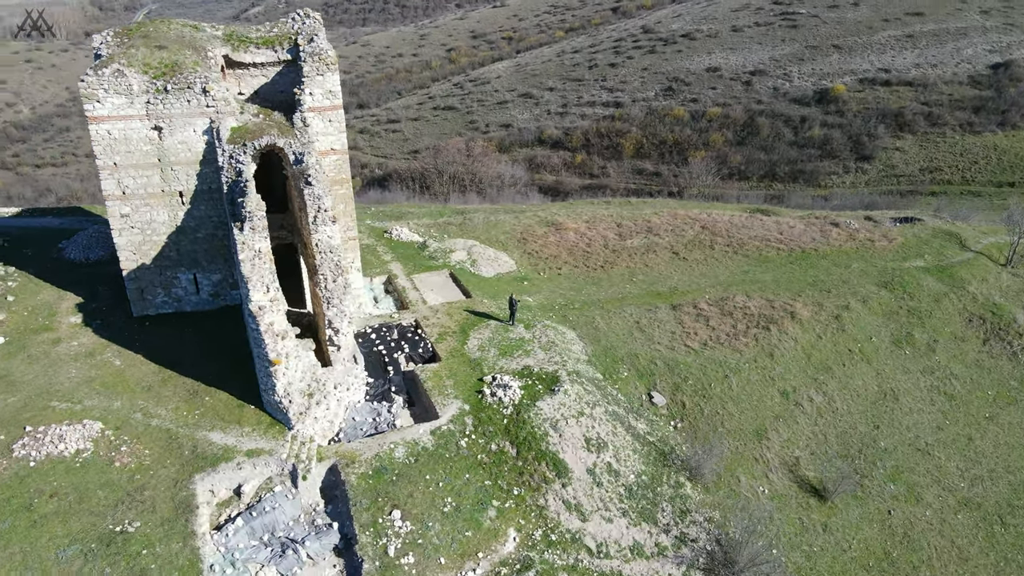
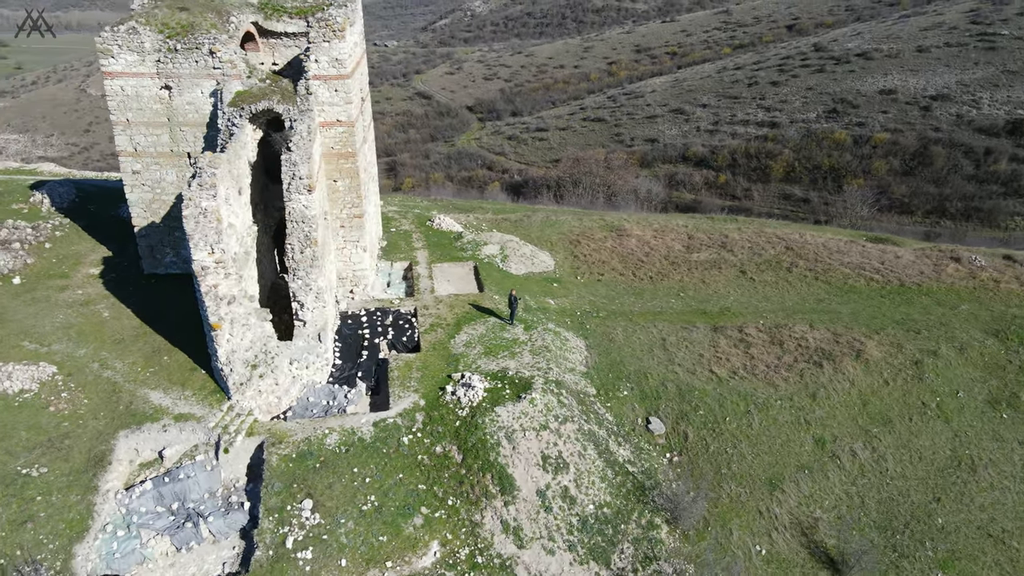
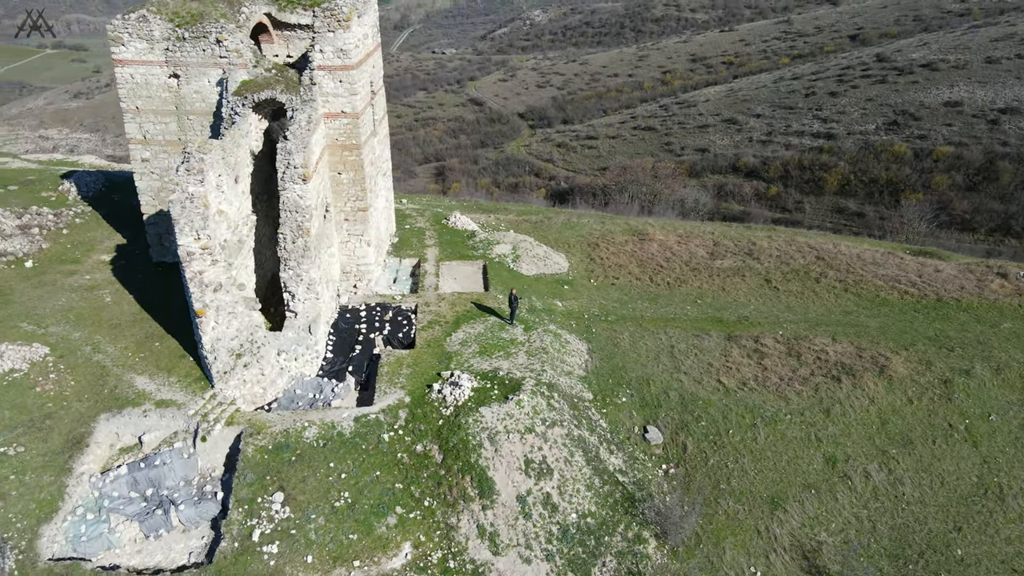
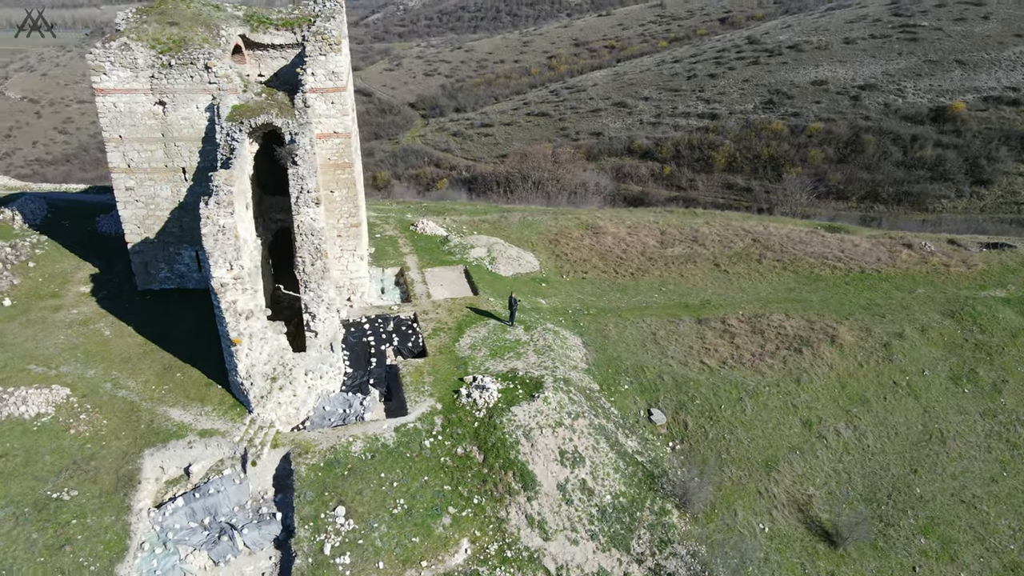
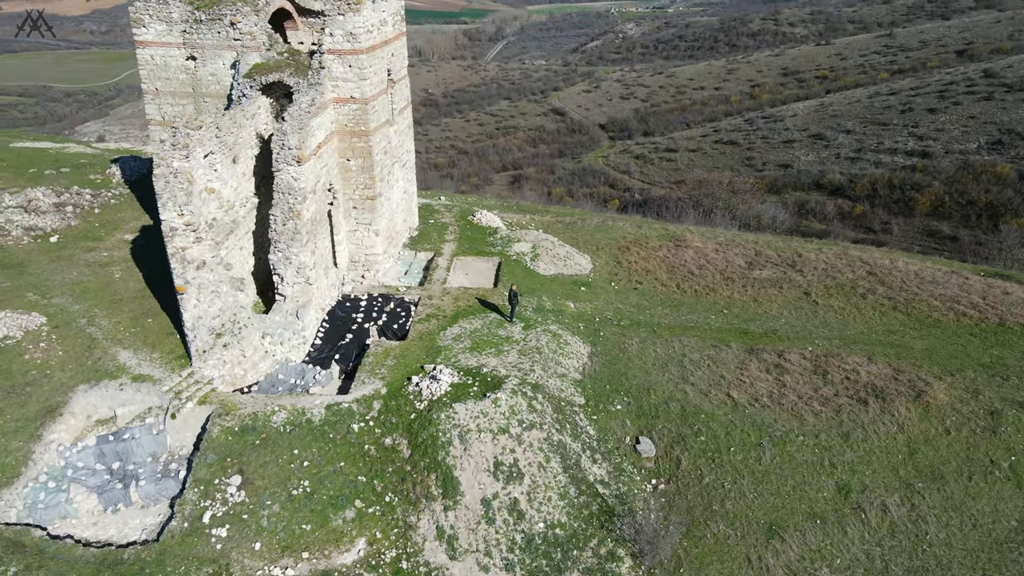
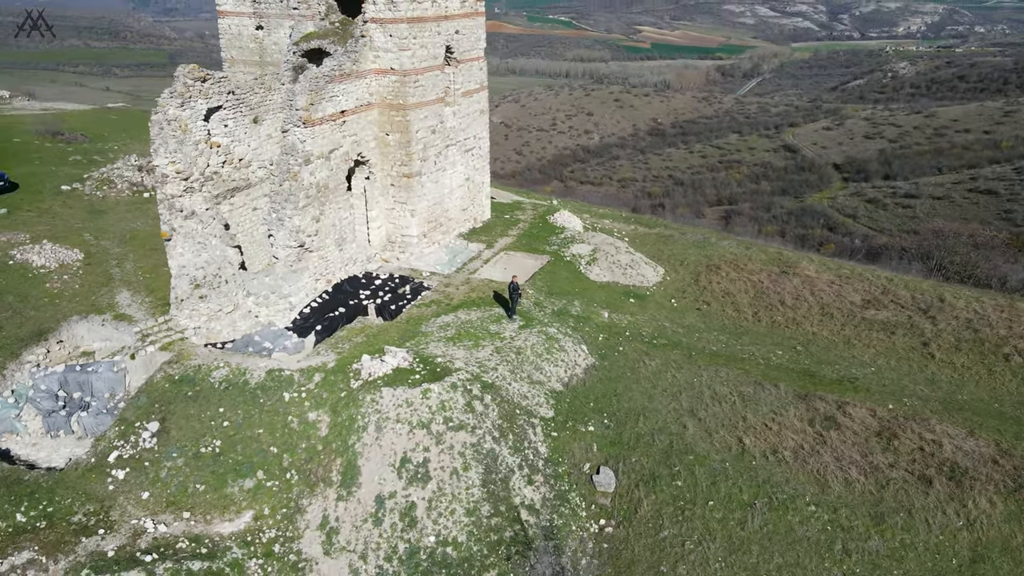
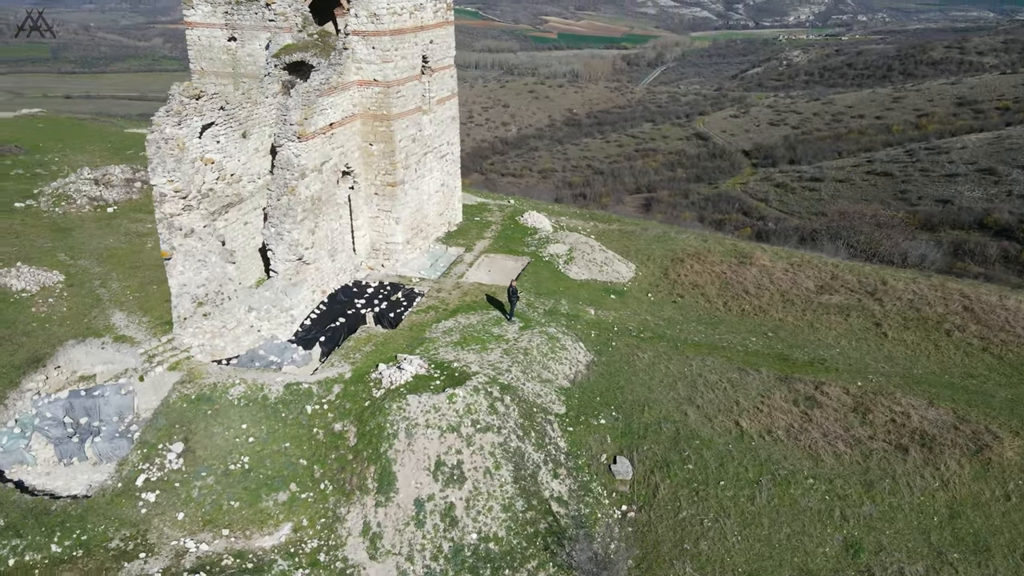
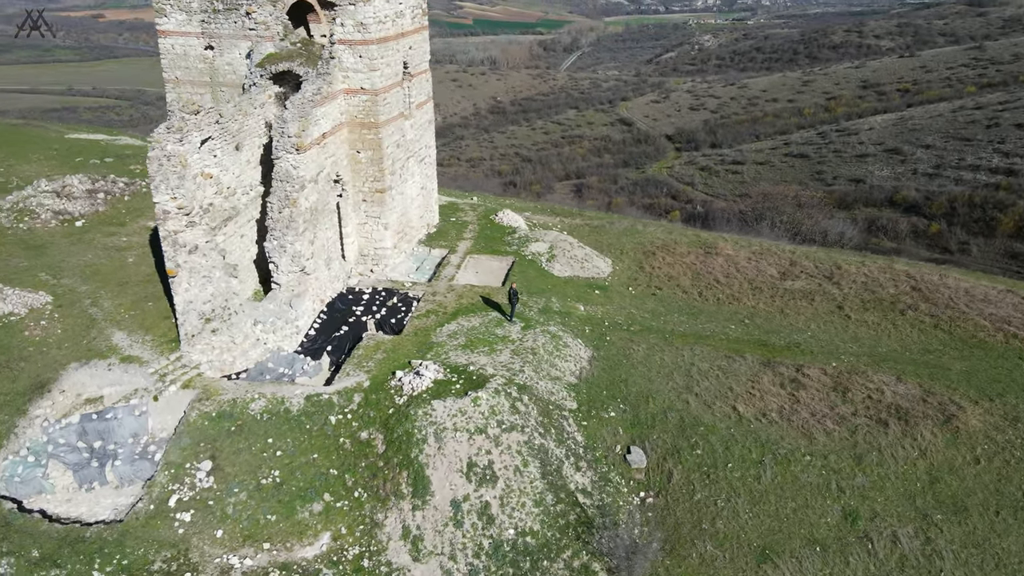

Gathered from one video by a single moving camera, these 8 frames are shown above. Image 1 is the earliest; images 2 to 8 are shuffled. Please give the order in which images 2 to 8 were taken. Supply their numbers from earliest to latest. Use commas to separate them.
4, 2, 3, 5, 8, 7, 6
